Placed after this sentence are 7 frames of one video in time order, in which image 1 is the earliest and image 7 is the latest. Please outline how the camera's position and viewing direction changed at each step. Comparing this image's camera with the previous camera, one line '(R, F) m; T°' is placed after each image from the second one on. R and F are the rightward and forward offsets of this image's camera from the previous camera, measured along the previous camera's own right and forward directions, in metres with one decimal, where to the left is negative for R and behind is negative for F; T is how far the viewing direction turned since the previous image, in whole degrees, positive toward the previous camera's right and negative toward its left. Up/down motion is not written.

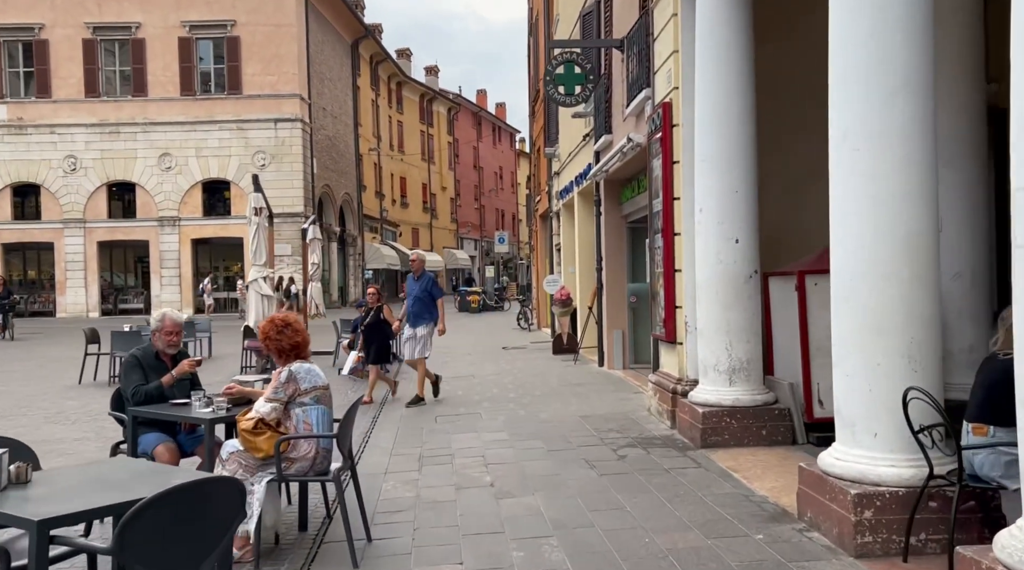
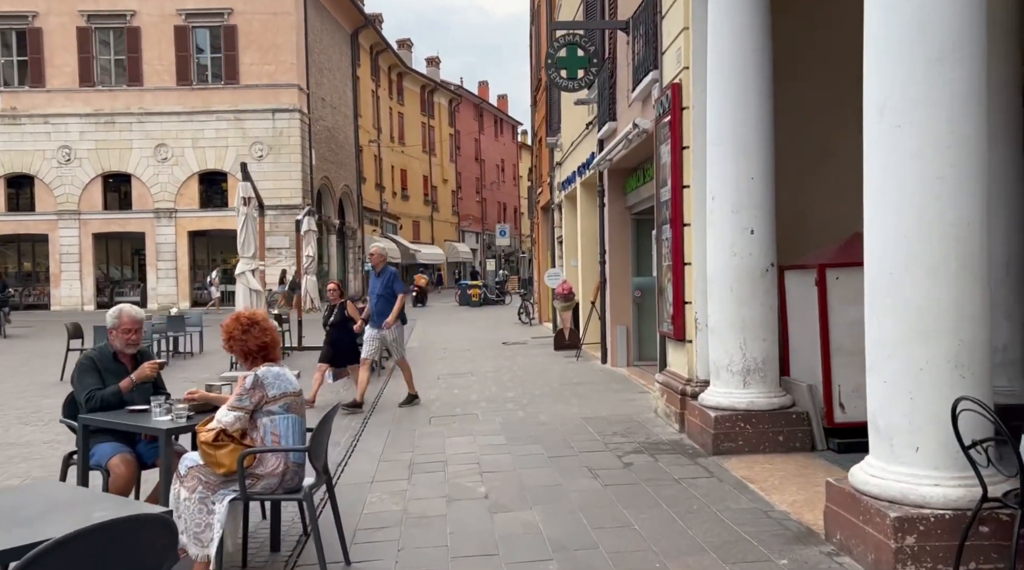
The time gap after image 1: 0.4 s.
(0.0, +0.5) m; 0°
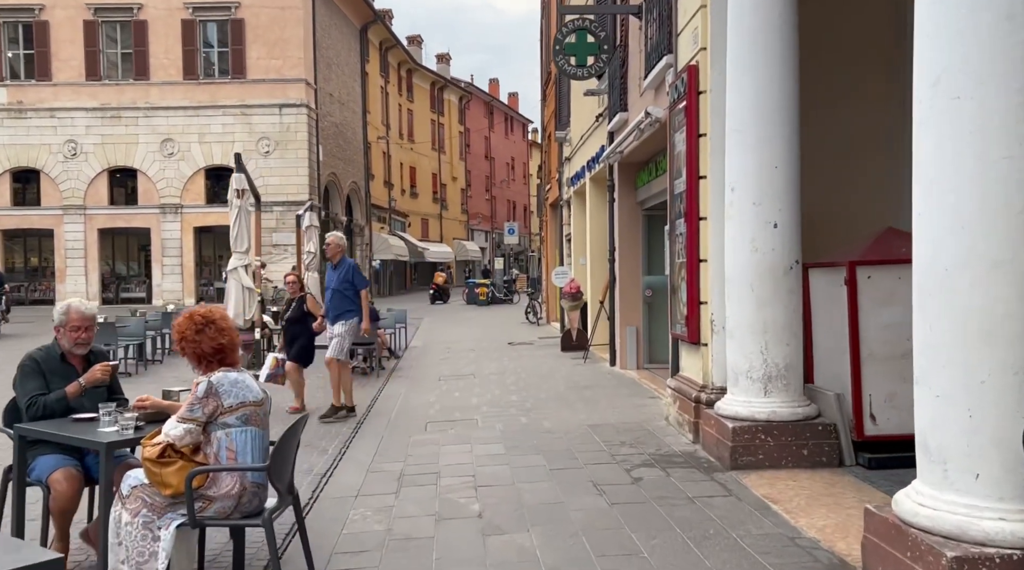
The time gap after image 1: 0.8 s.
(+0.1, +0.6) m; -1°
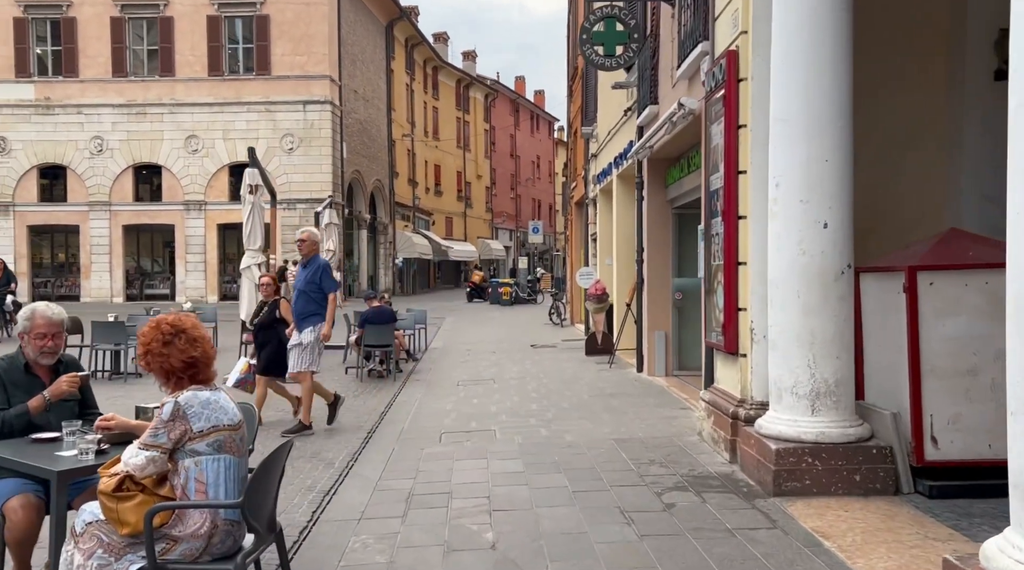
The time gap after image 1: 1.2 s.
(0.0, +0.5) m; -2°
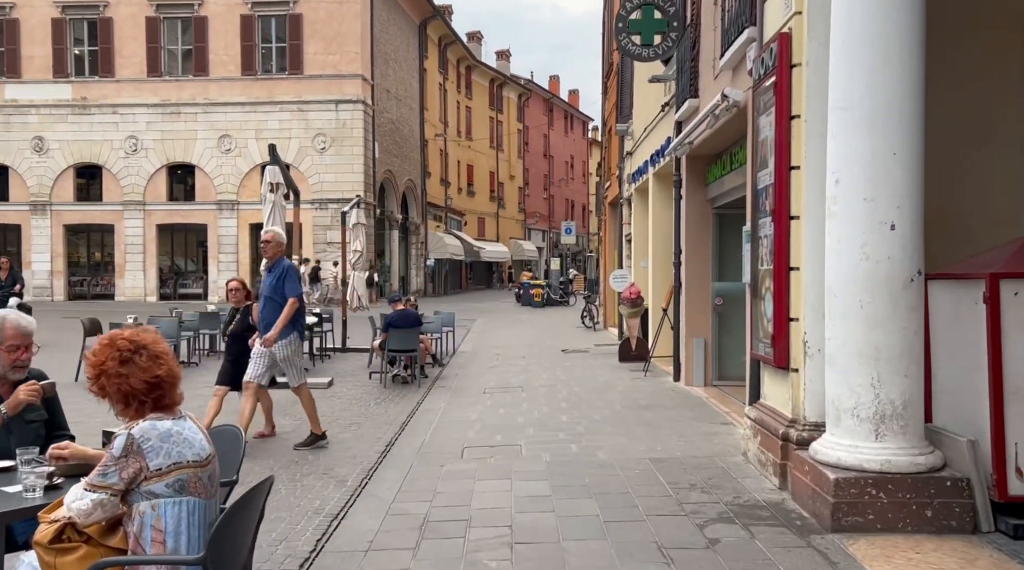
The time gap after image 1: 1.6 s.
(0.0, +0.6) m; -2°
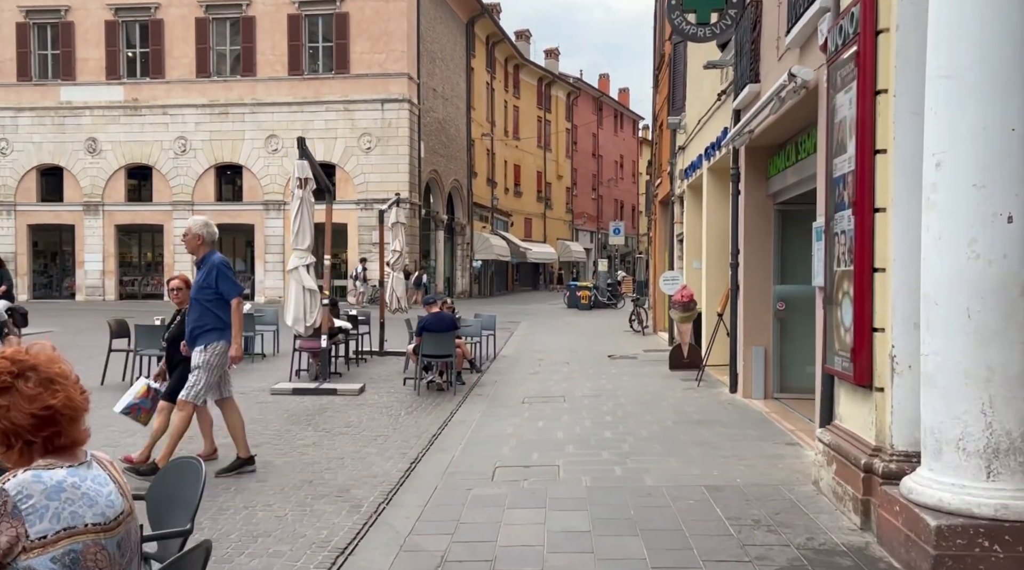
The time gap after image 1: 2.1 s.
(+0.1, +0.8) m; -3°
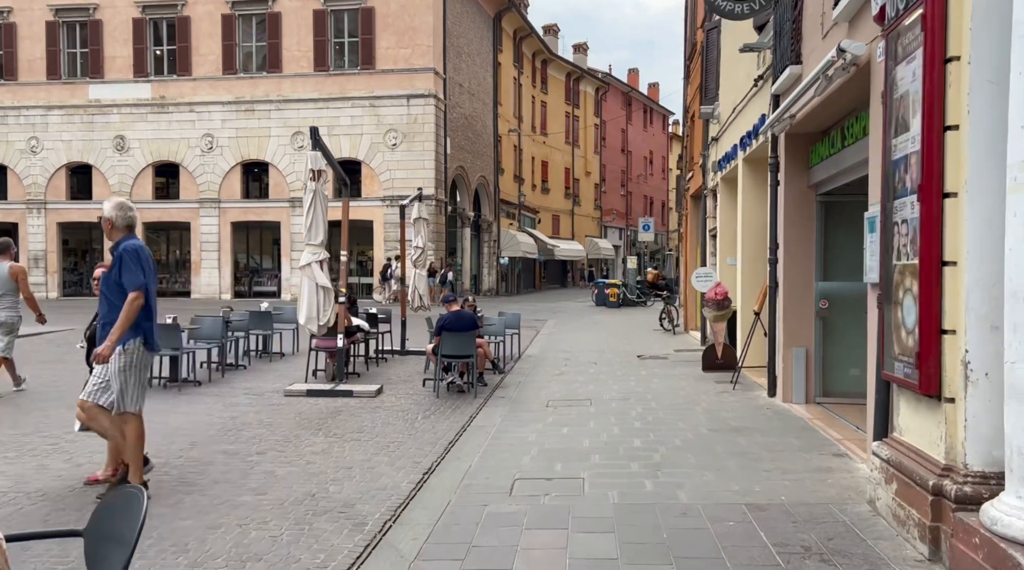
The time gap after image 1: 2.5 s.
(+0.1, +0.6) m; -2°
